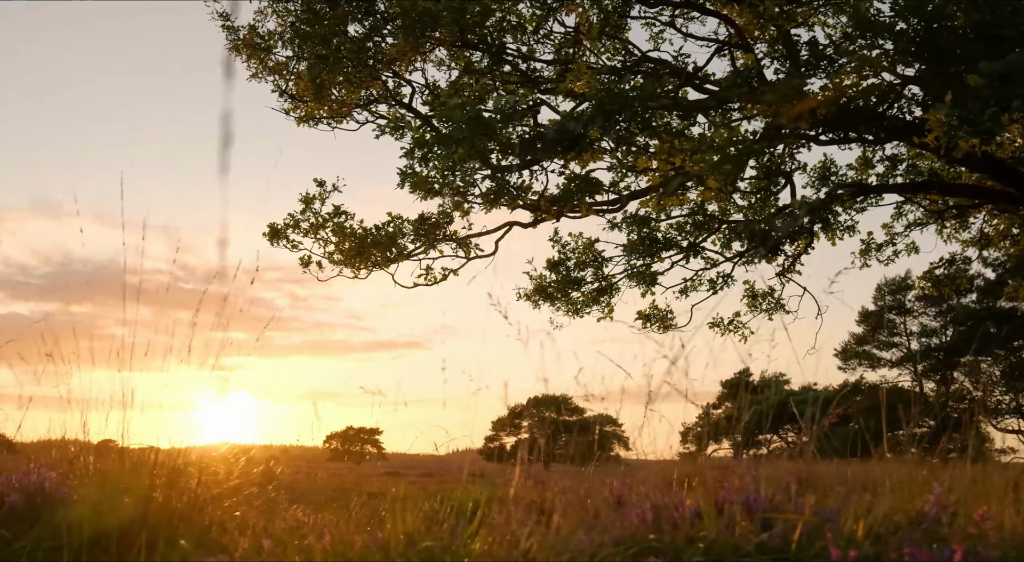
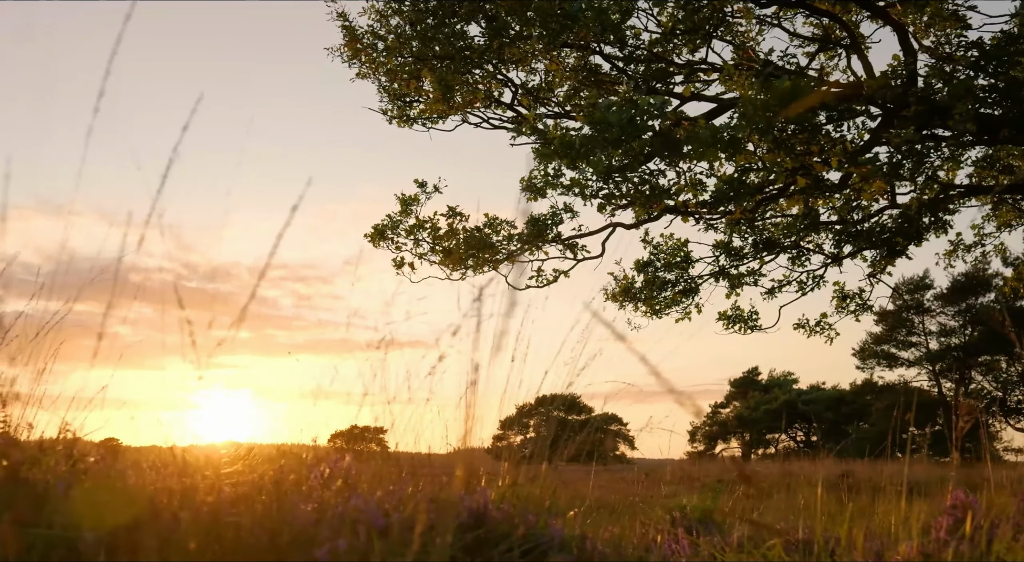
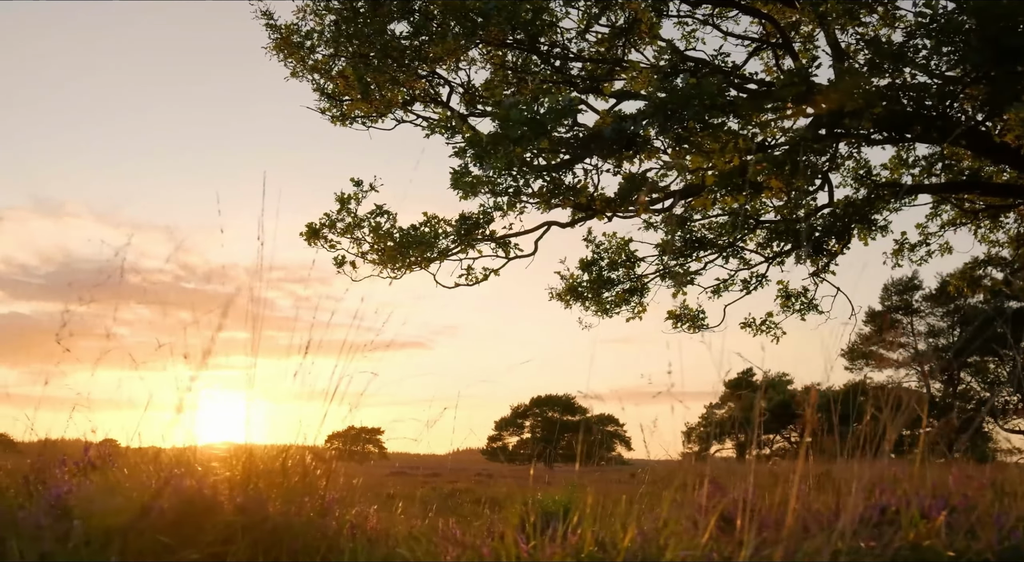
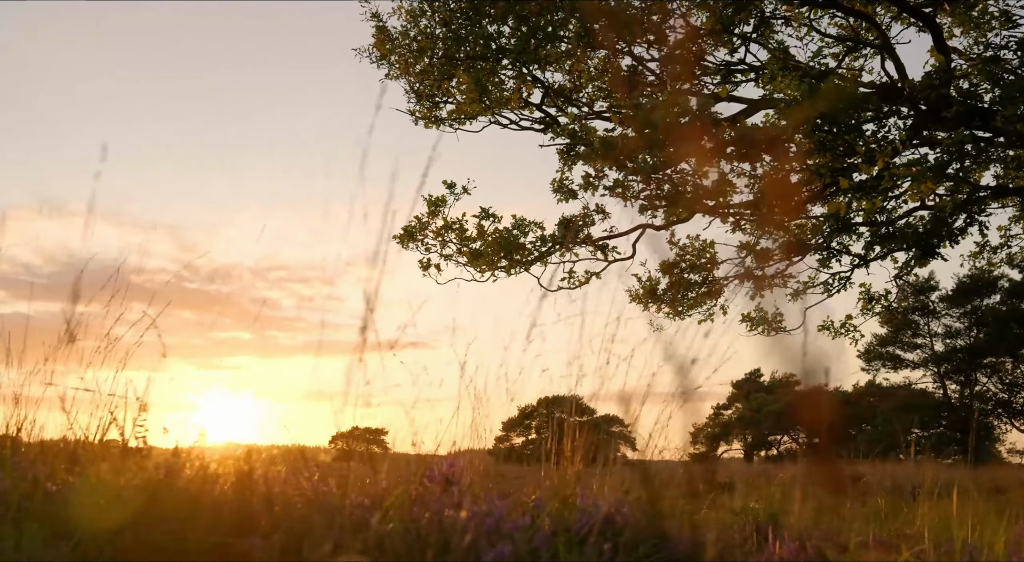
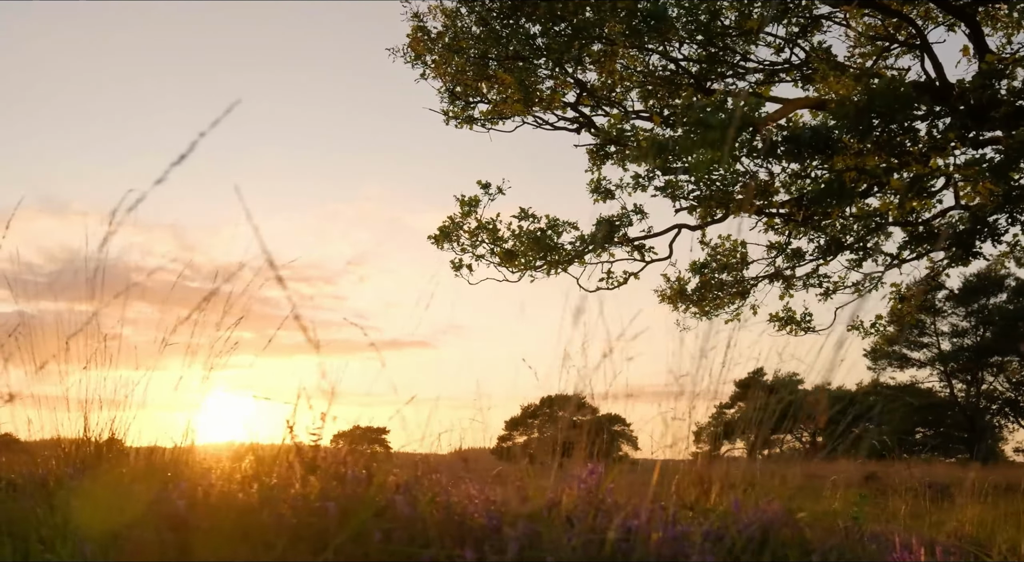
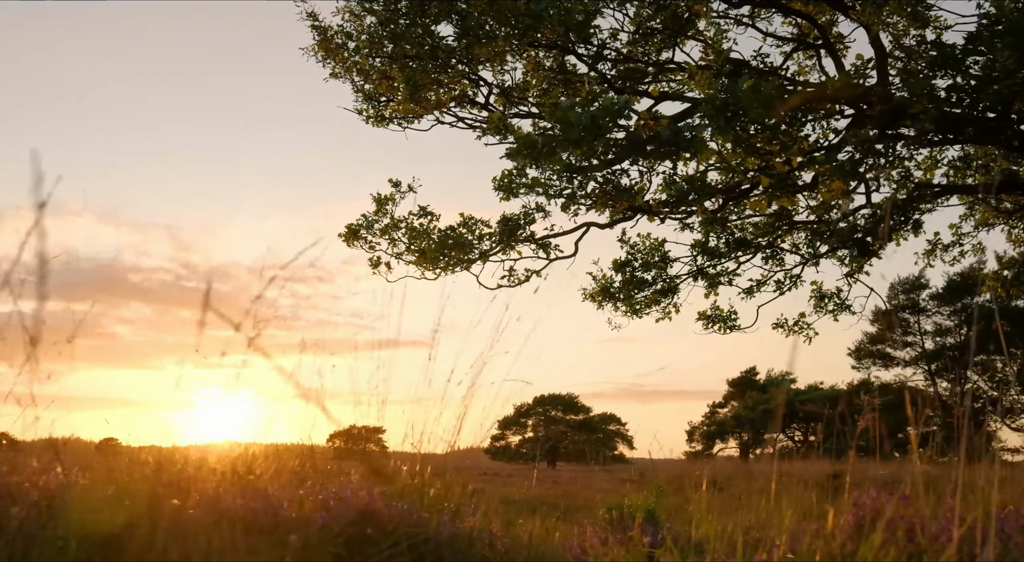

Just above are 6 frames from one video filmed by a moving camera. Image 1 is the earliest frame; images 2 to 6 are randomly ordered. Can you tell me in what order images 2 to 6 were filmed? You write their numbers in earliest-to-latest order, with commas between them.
3, 6, 2, 4, 5
